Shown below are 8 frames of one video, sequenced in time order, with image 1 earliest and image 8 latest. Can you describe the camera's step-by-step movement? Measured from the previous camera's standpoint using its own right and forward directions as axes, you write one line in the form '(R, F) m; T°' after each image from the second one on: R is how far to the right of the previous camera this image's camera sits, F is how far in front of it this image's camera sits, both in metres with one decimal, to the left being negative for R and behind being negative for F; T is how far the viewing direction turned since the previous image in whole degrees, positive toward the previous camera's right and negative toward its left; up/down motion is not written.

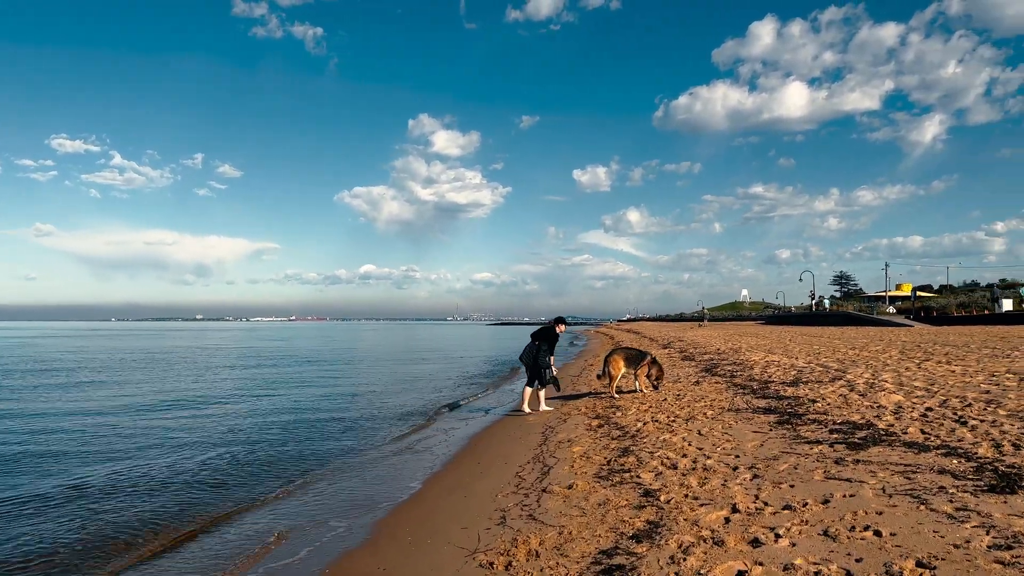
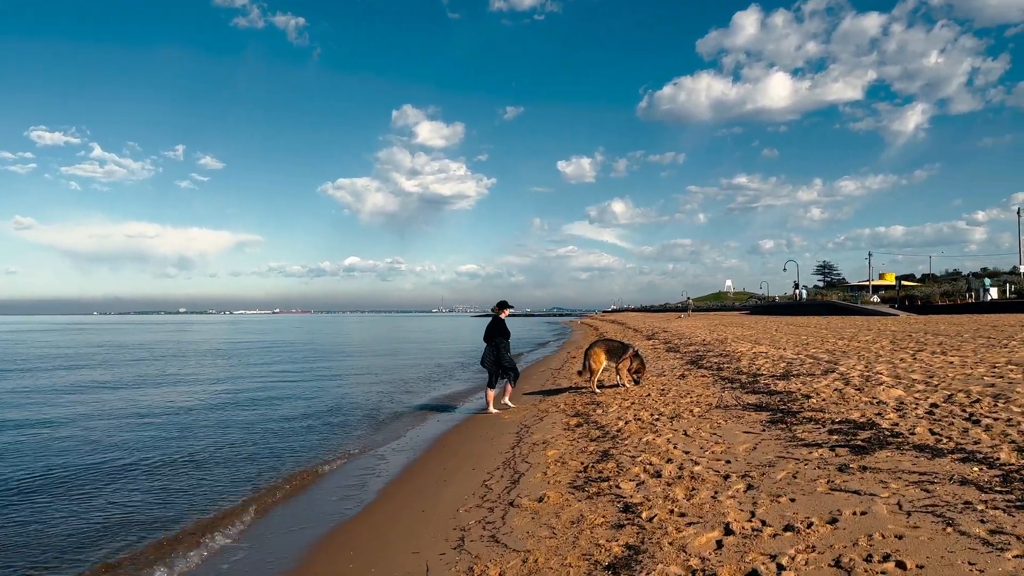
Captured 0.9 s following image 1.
(+0.2, +0.7) m; +1°
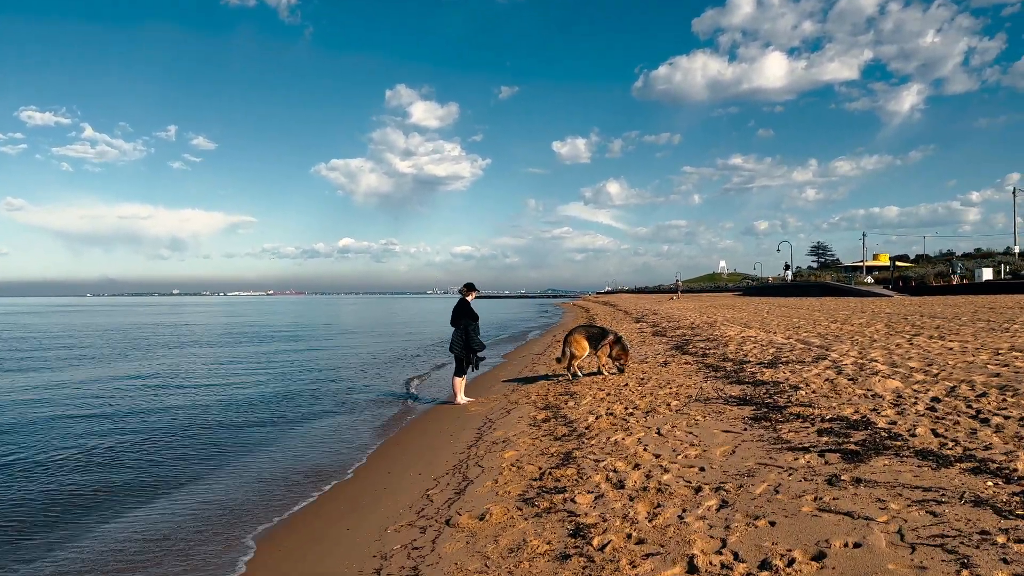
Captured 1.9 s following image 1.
(+0.4, +0.8) m; 0°
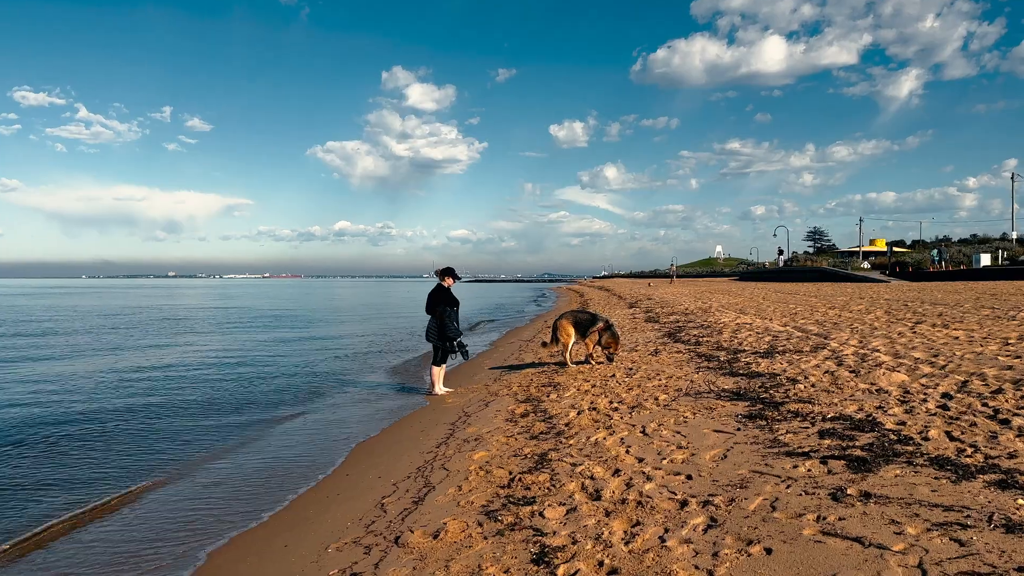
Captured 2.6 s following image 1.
(+0.2, +0.6) m; 0°
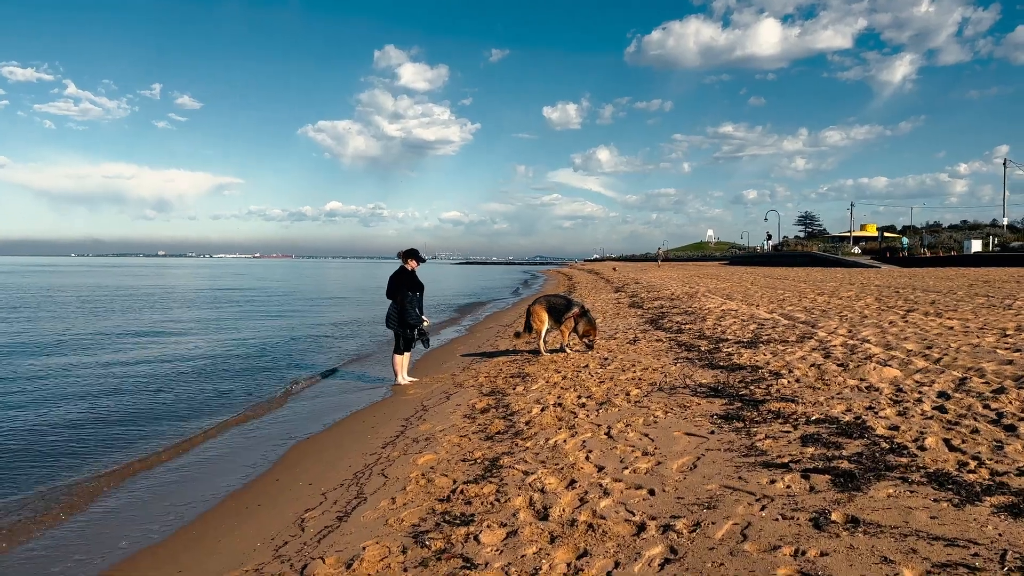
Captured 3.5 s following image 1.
(+0.3, +0.6) m; +1°
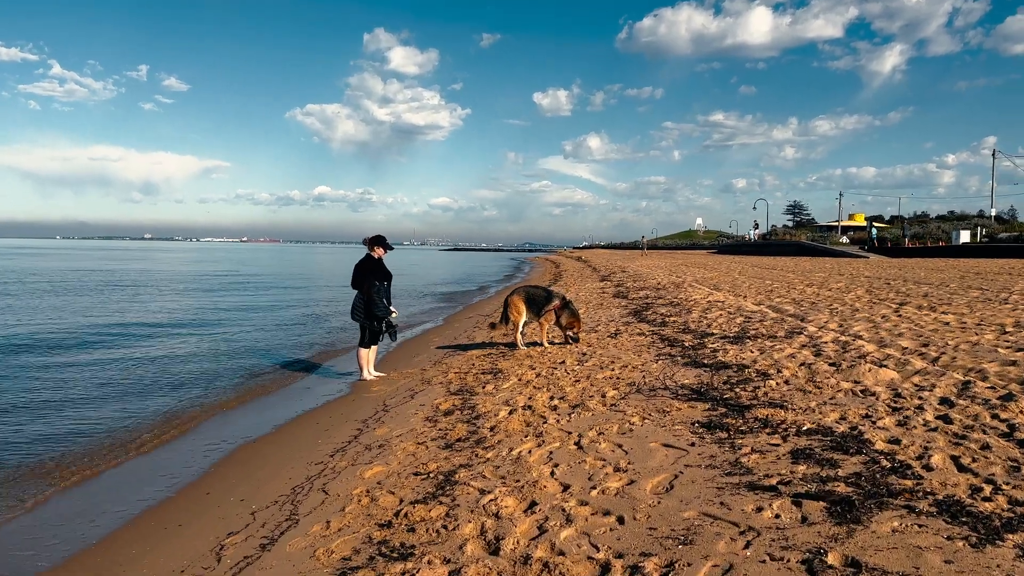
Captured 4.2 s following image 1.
(+0.2, +0.5) m; +1°
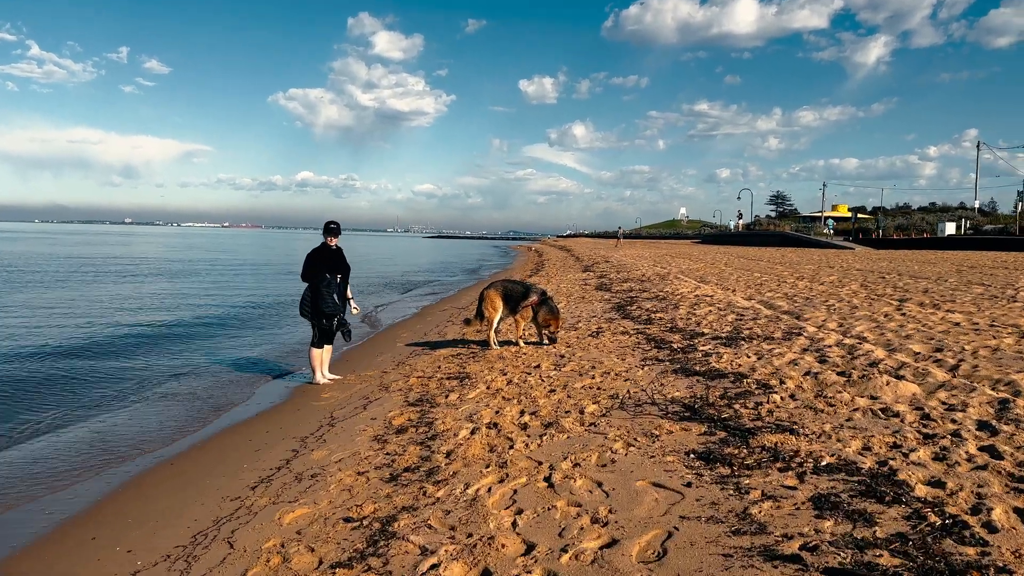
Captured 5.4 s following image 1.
(+0.1, +0.9) m; +1°
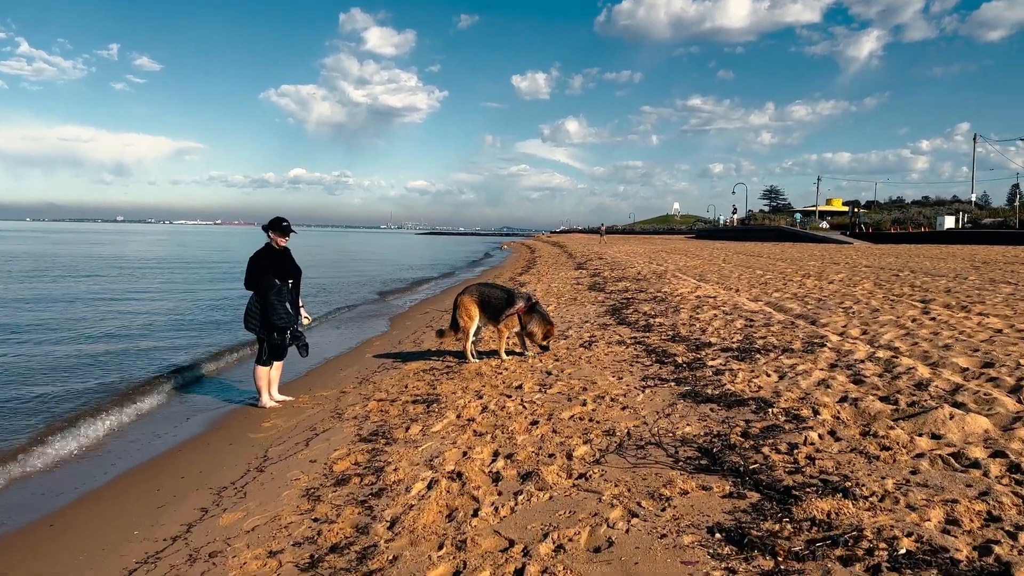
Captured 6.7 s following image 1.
(+0.1, +1.1) m; 0°
